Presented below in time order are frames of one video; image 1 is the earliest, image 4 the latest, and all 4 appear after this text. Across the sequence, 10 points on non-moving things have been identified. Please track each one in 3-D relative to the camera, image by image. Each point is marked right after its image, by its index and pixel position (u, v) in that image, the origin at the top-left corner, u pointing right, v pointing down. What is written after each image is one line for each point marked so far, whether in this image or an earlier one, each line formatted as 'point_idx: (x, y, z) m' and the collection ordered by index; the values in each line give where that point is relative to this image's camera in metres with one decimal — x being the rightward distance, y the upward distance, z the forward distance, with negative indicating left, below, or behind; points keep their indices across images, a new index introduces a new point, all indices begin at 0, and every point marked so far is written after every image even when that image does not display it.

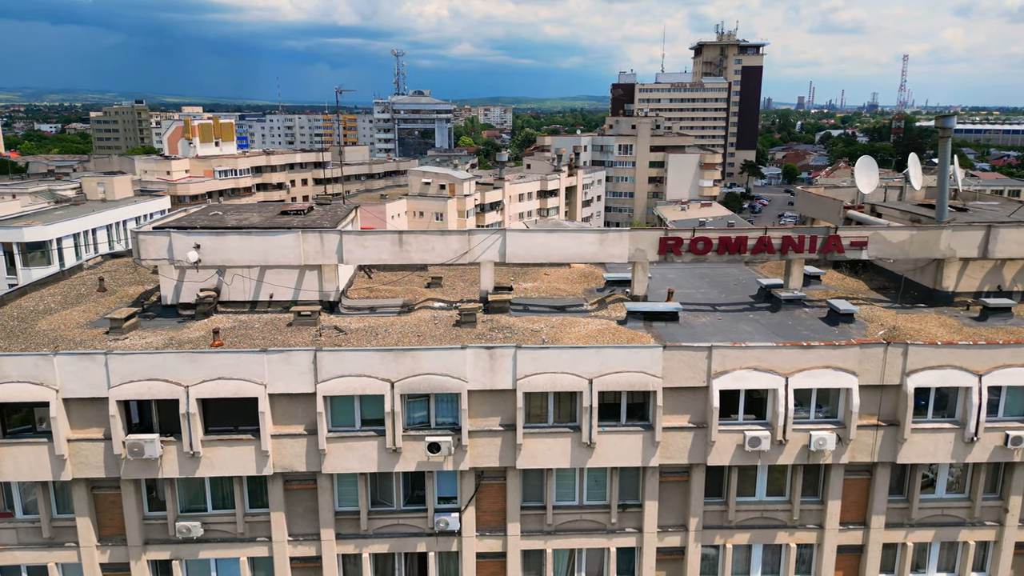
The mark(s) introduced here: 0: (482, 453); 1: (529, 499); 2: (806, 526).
0: (-0.7, -4.0, +17.5) m
1: (+0.4, -5.4, +18.6) m
2: (+7.5, -6.1, +18.6) m
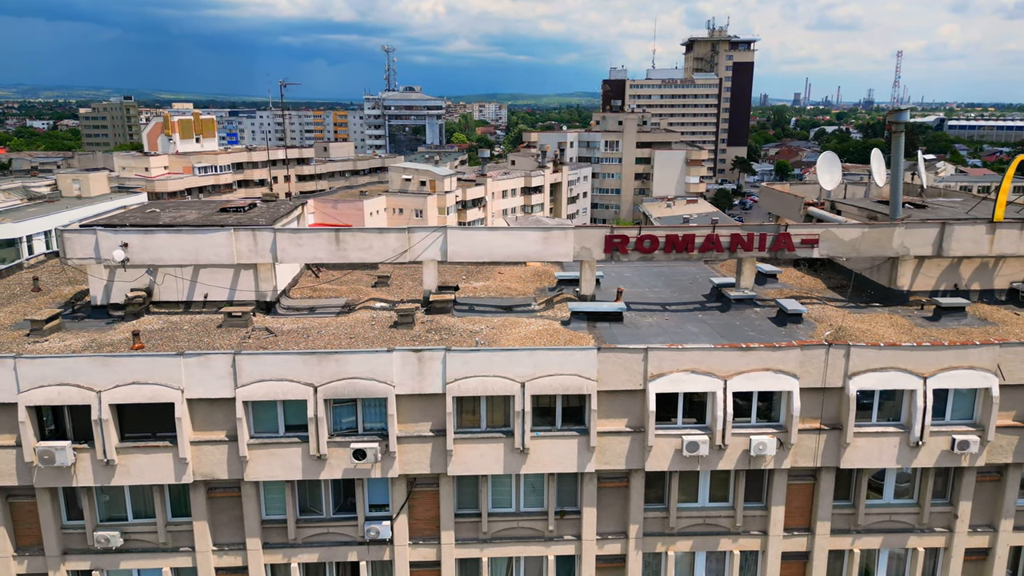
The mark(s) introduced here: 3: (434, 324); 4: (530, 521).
0: (-2.3, -4.0, +16.9) m
1: (-1.2, -5.4, +18.0) m
2: (+5.9, -6.1, +18.1) m
3: (-2.1, -1.0, +19.7) m
4: (+0.4, -5.7, +17.9) m
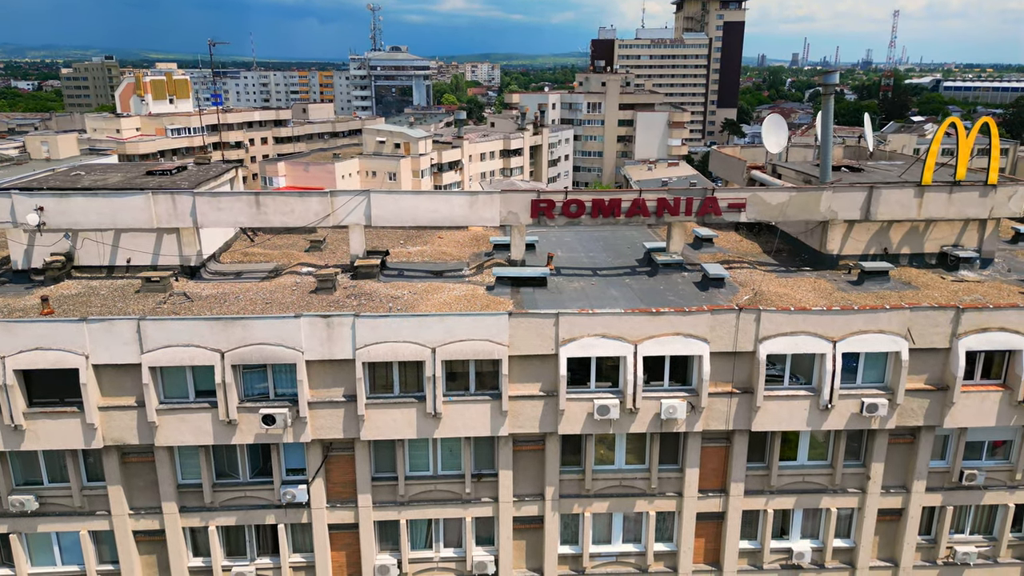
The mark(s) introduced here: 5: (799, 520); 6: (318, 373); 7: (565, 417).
0: (-4.4, -3.2, +17.0) m
1: (-3.3, -4.5, +18.1) m
2: (+3.8, -5.2, +18.3) m
3: (-4.2, 0.0, +19.6) m
4: (-1.6, -4.8, +18.0) m
5: (+7.5, -6.1, +18.9) m
6: (-4.5, -2.0, +16.8) m
7: (+1.3, -3.0, +17.2) m
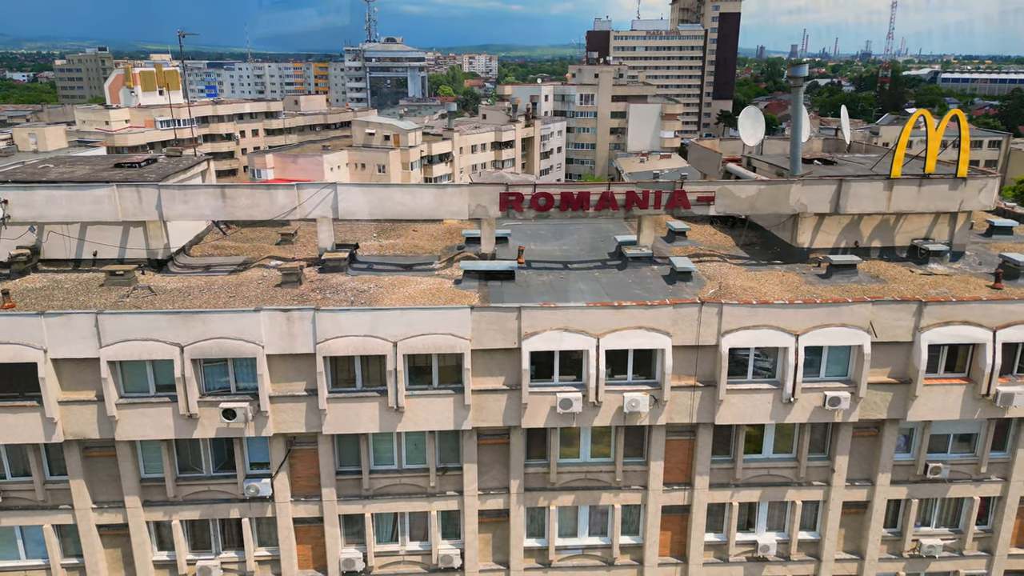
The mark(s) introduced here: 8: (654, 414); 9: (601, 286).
0: (-5.3, -3.0, +17.0) m
1: (-4.1, -4.4, +18.1) m
2: (+2.9, -5.0, +18.3) m
3: (-5.1, +0.1, +19.5) m
4: (-2.5, -4.7, +18.0) m
5: (+6.6, -5.9, +19.0) m
6: (-5.4, -1.8, +16.8) m
7: (+0.4, -2.9, +17.1) m
8: (+3.4, -3.0, +17.3) m
9: (+2.4, +0.1, +19.5) m
